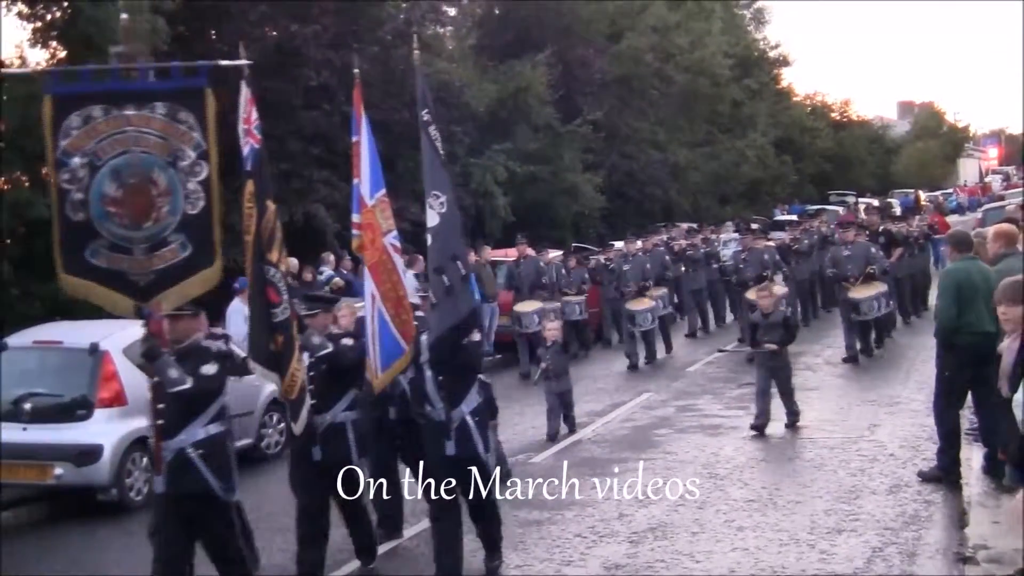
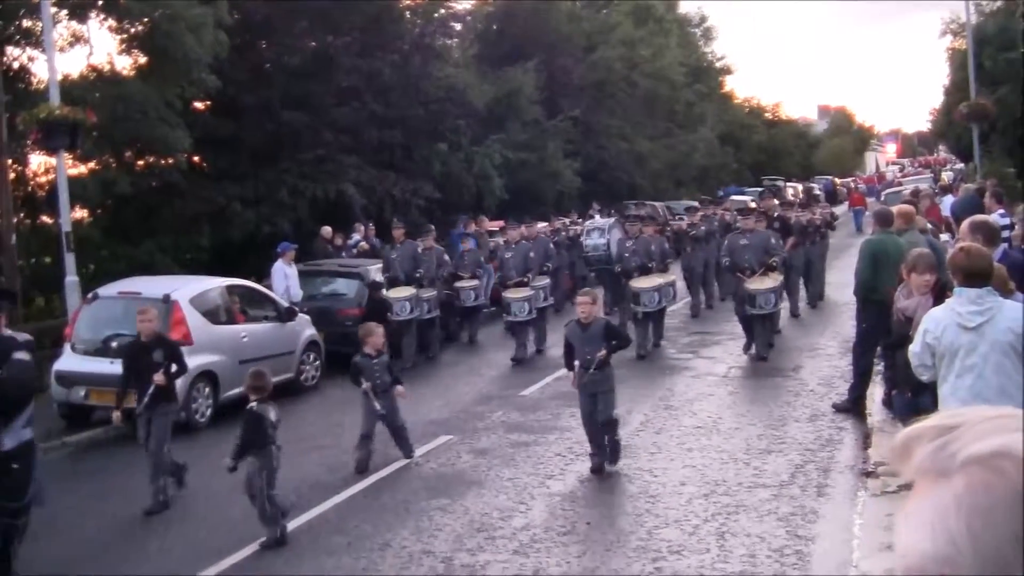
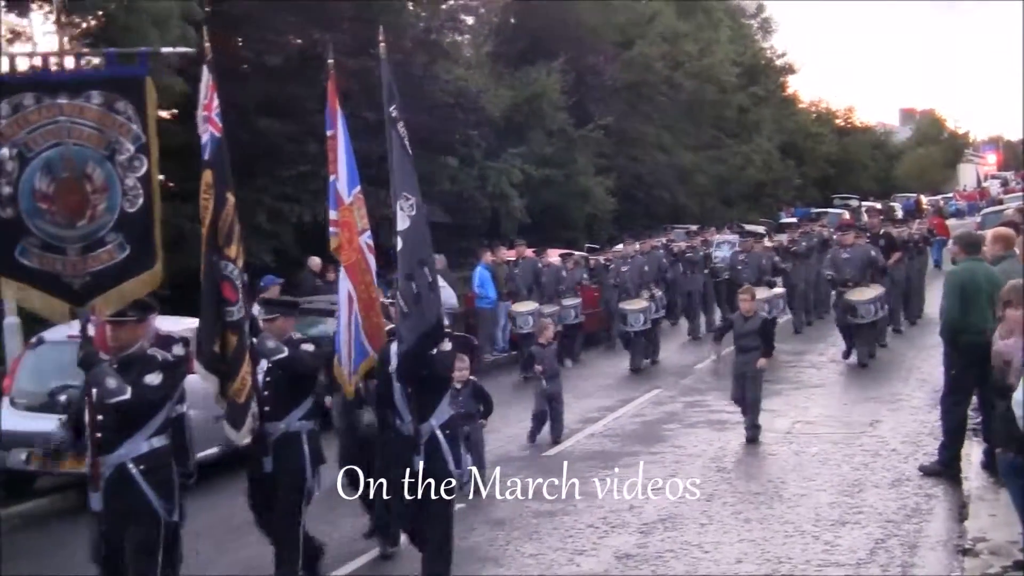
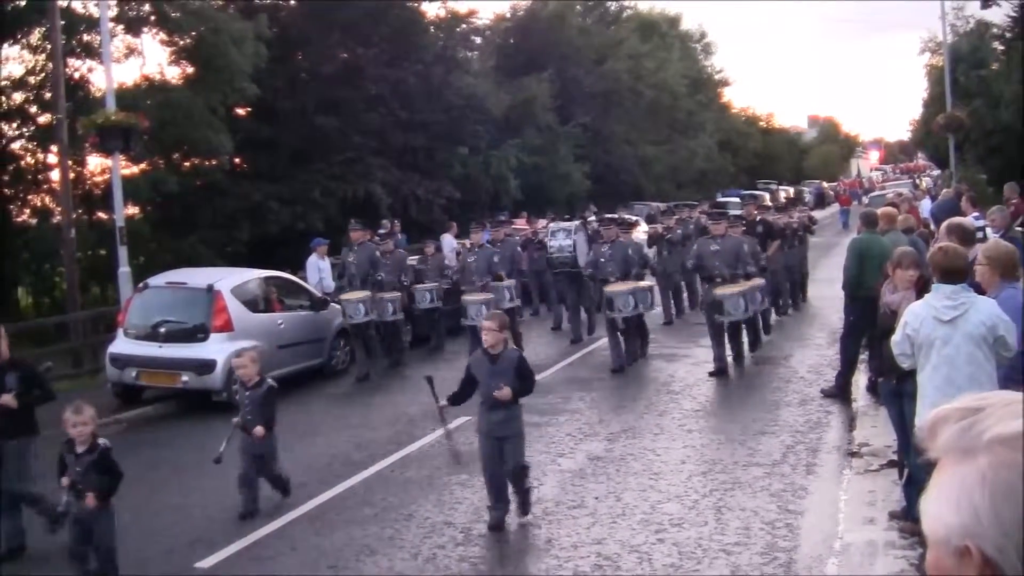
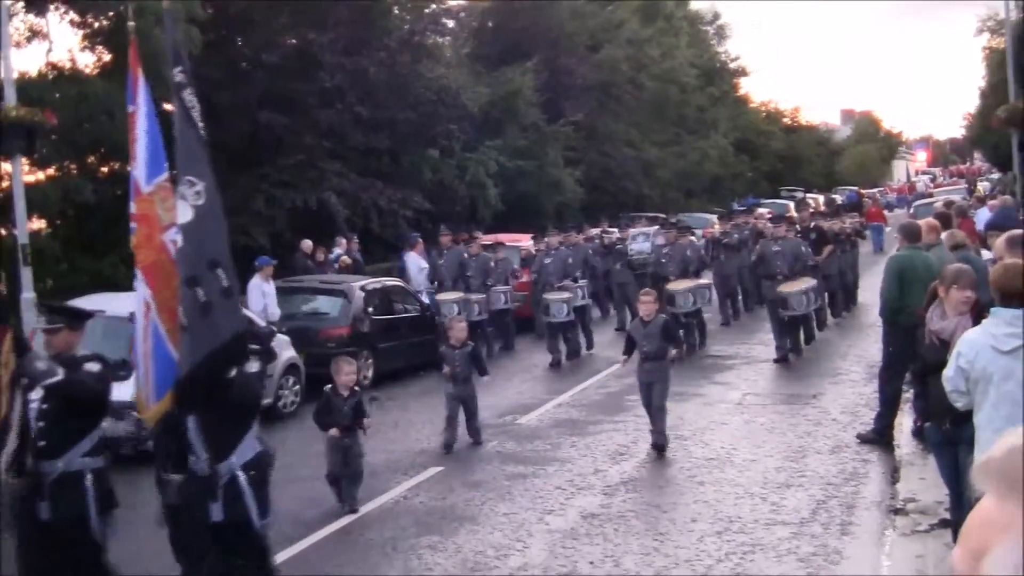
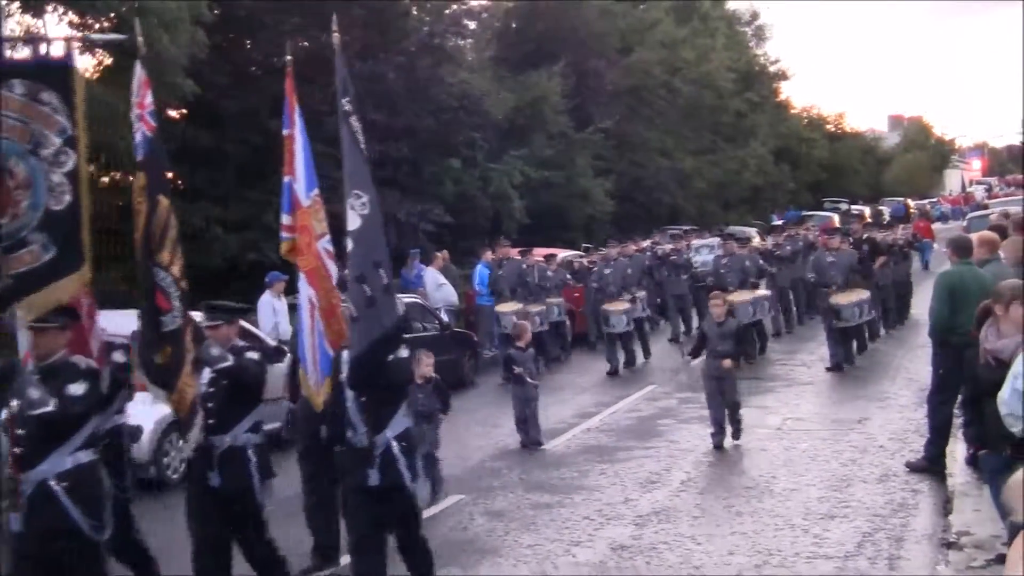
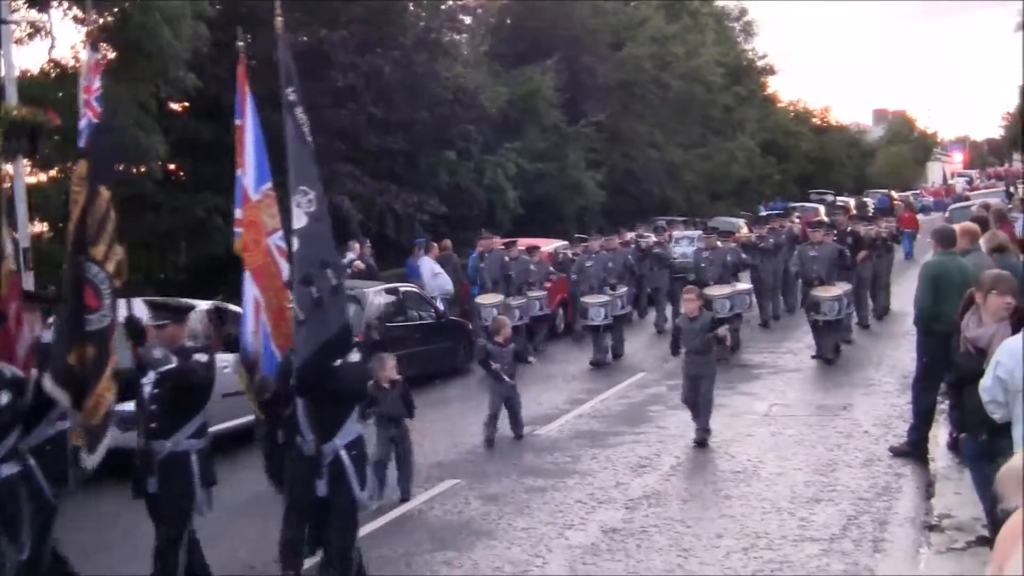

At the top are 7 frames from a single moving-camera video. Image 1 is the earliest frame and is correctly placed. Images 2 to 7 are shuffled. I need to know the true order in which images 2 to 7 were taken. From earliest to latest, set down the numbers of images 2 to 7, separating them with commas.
3, 6, 7, 5, 2, 4
